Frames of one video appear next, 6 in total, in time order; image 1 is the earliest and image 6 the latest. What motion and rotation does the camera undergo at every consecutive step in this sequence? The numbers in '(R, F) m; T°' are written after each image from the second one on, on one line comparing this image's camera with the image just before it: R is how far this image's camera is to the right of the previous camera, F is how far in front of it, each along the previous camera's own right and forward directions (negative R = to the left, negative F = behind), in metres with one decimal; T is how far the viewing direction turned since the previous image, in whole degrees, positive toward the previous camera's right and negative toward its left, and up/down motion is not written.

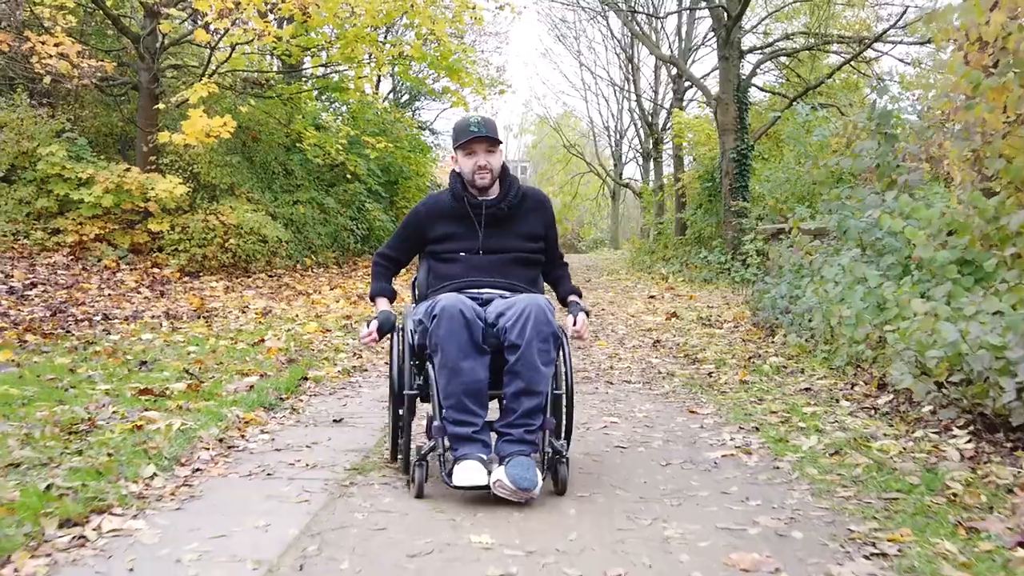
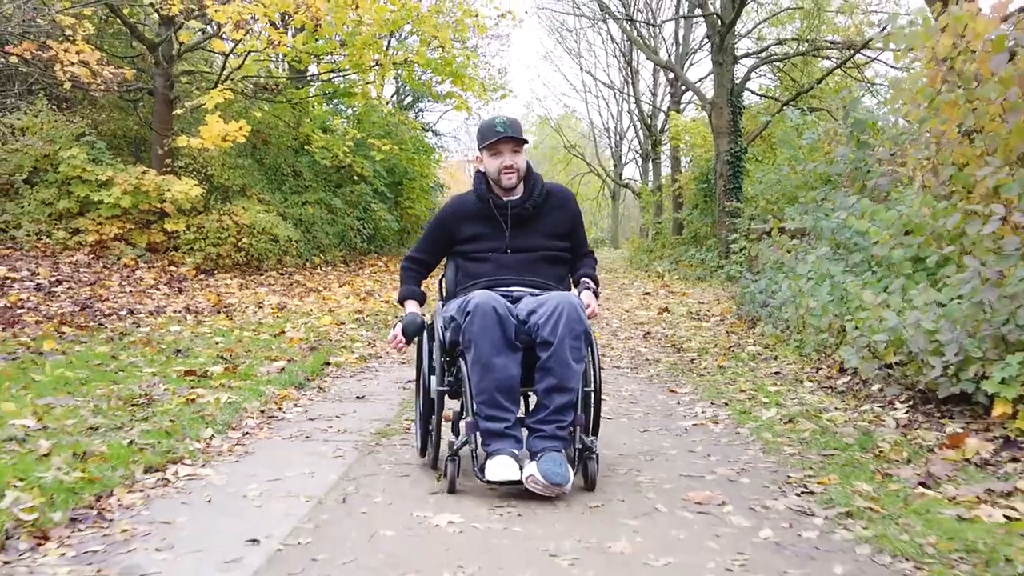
(0.0, -0.6) m; 0°
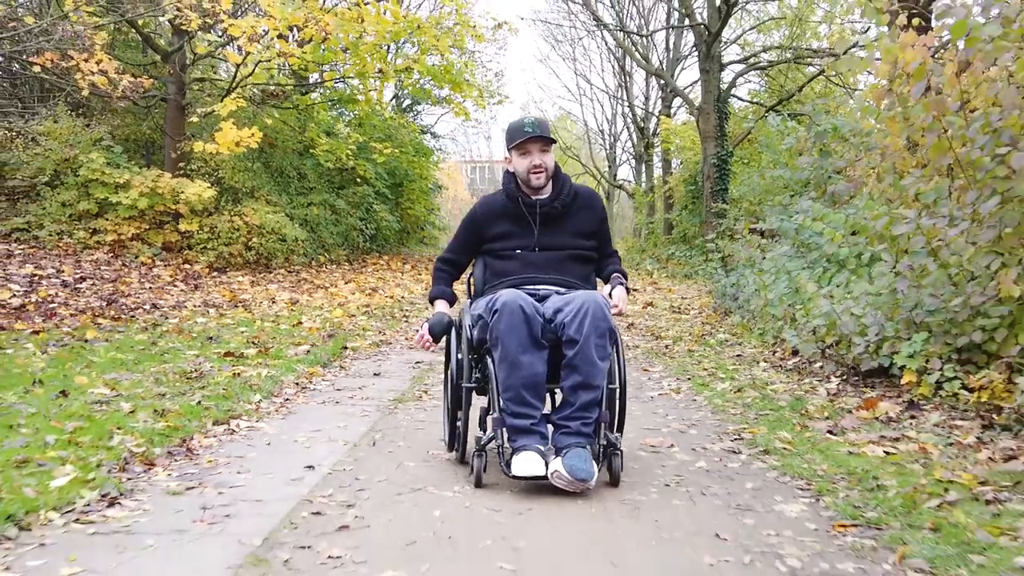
(0.0, -0.9) m; 0°
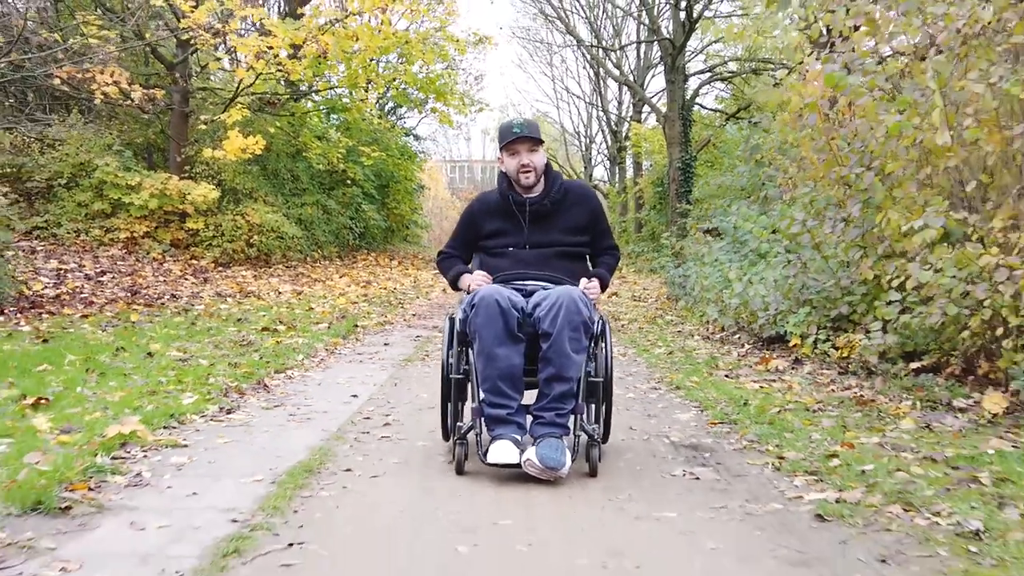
(0.0, -1.5) m; +1°
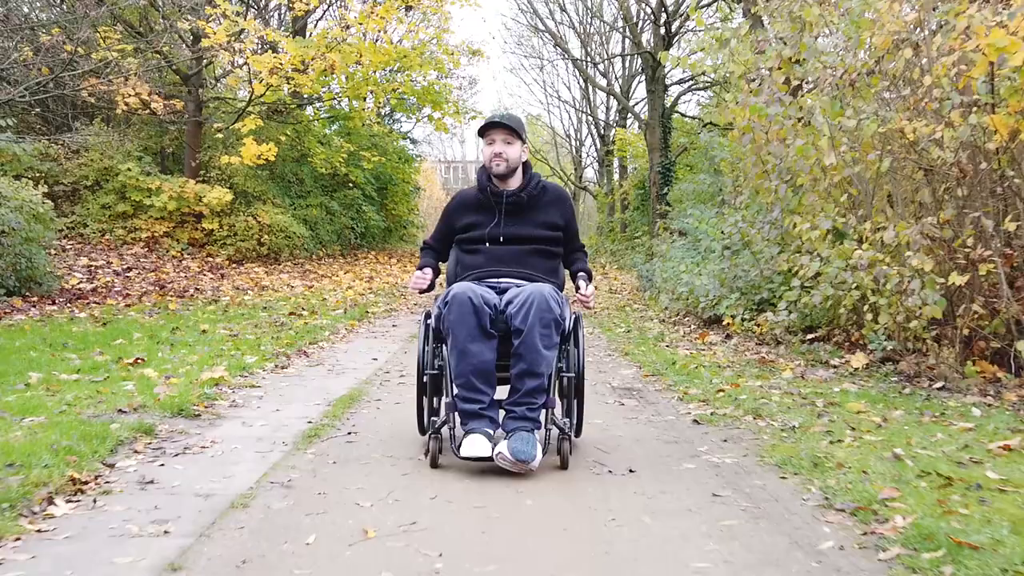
(+0.1, -1.5) m; 0°
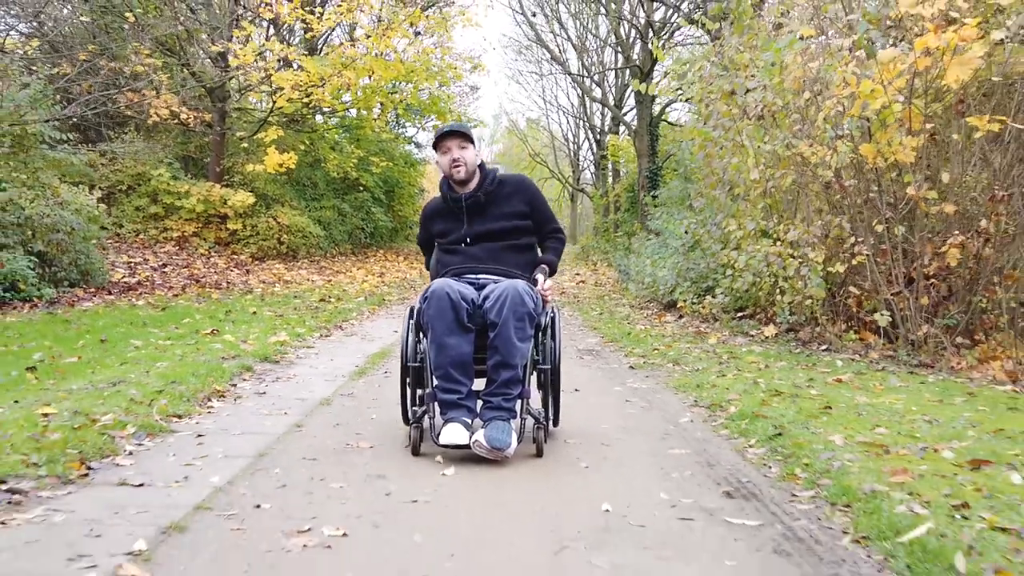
(+0.1, -1.8) m; 0°
